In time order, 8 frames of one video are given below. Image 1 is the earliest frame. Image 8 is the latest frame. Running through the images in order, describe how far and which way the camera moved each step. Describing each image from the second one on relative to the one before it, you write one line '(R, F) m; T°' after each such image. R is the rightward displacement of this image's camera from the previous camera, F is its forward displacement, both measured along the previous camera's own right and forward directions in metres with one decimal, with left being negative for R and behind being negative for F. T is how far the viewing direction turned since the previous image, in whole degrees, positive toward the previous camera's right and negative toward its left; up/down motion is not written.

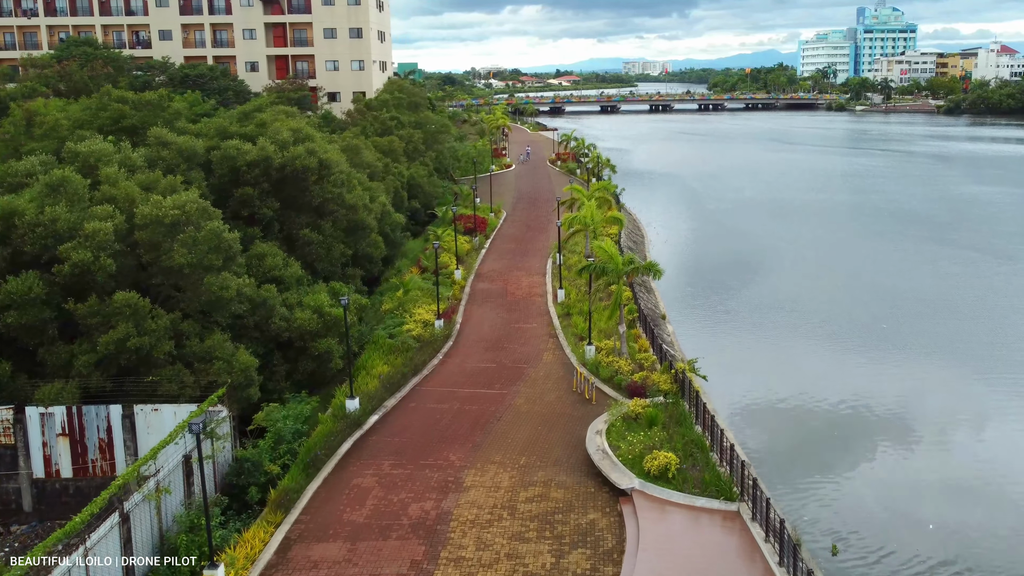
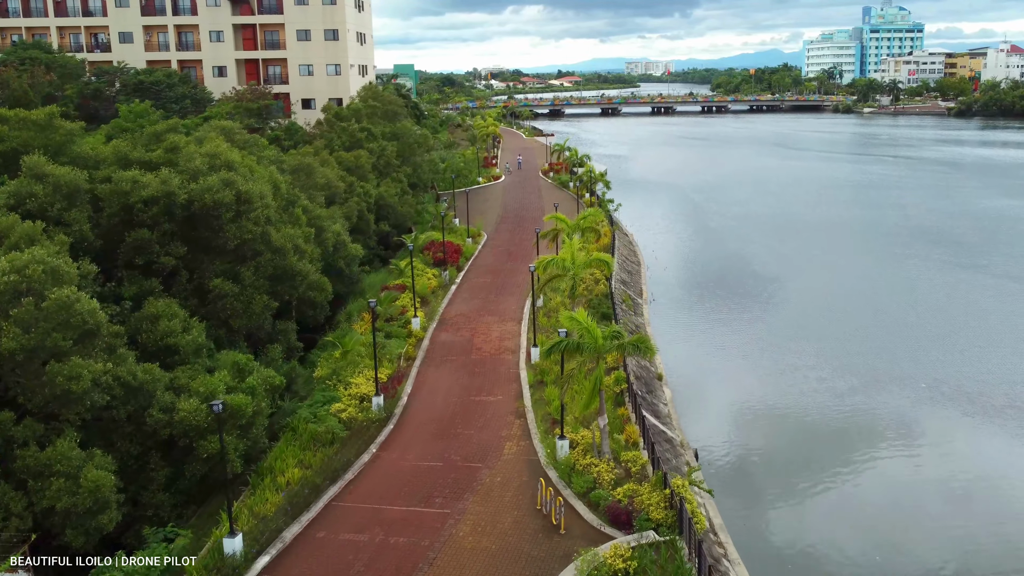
(+1.0, +5.5) m; 0°
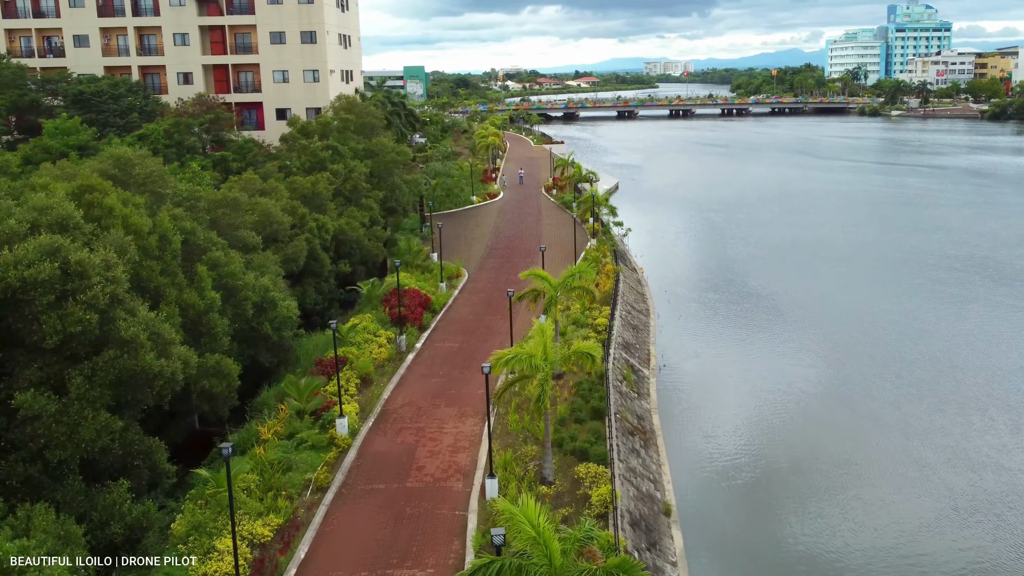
(+1.3, +7.5) m; -1°
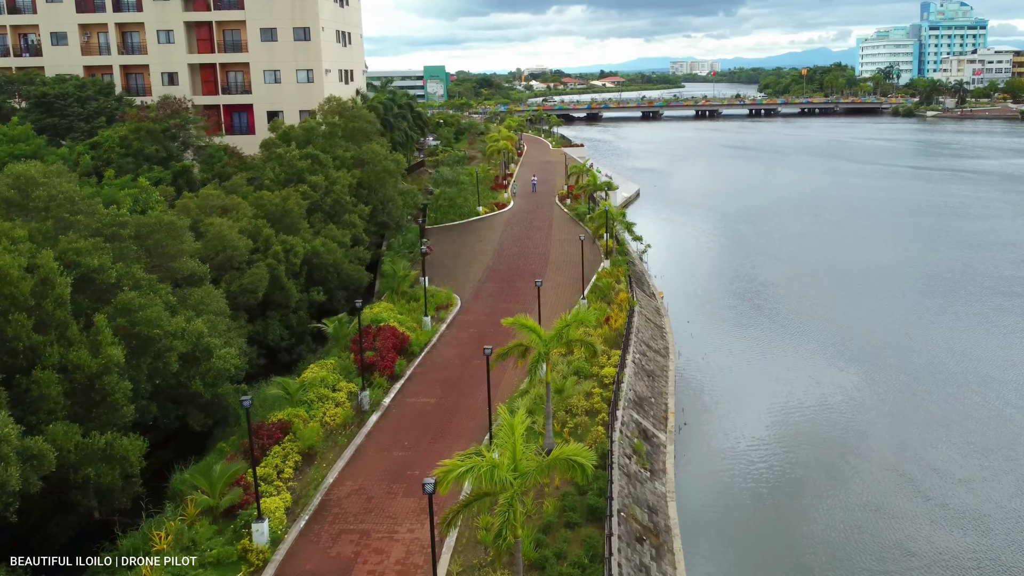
(+0.9, +5.2) m; -1°
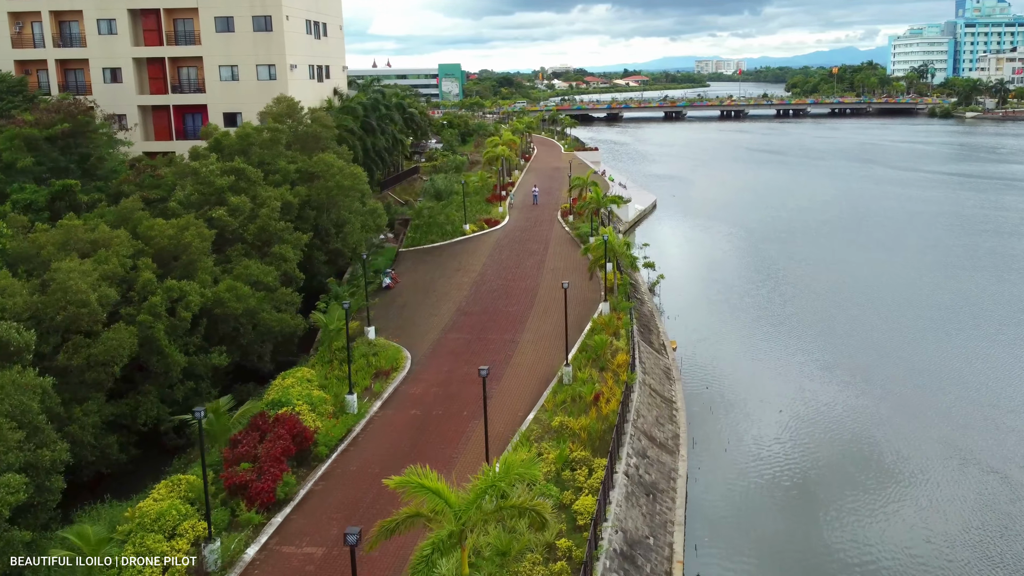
(+1.6, +8.2) m; -1°
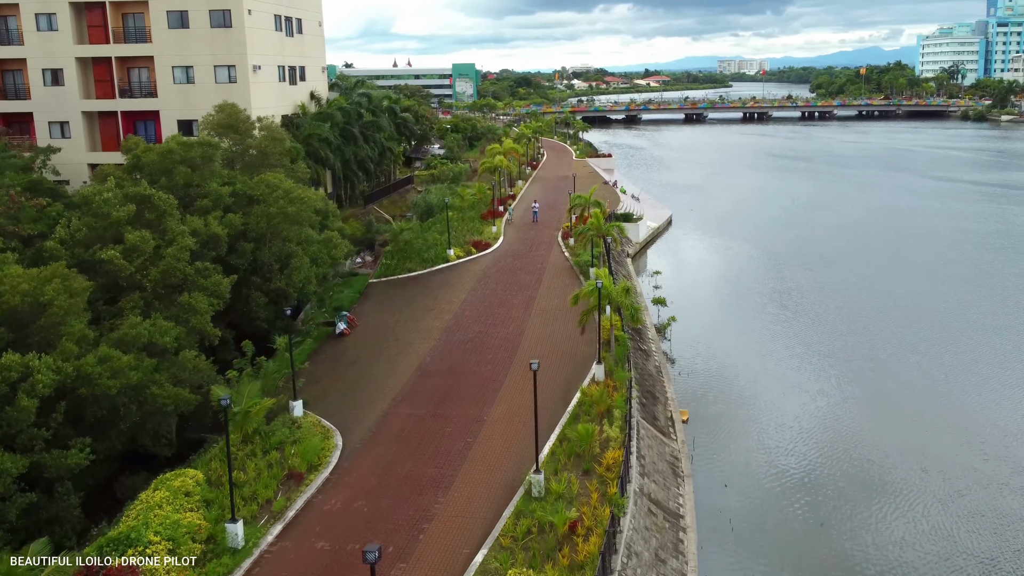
(+1.3, +6.5) m; -1°
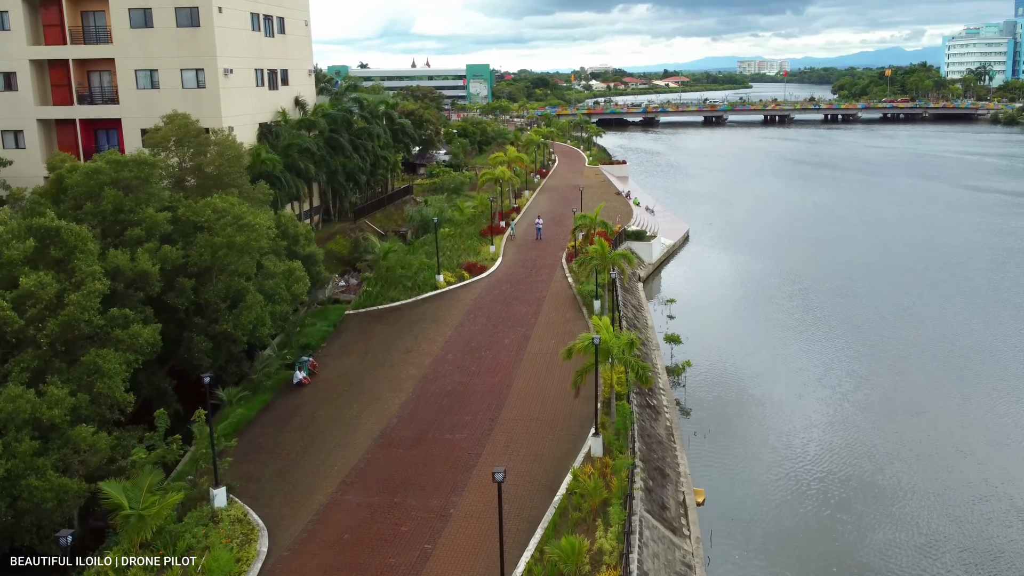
(+0.8, +4.6) m; -1°
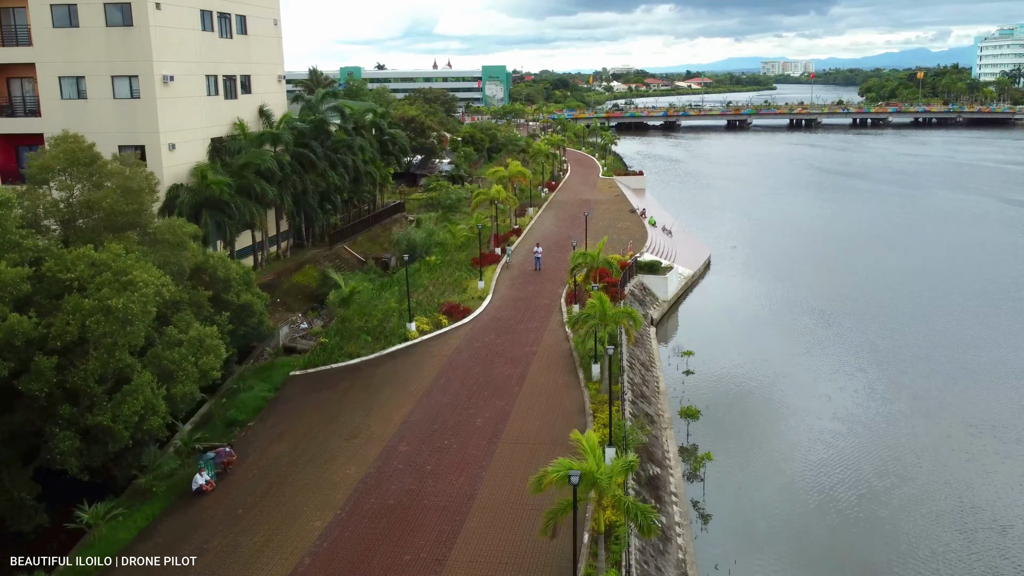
(+1.1, +6.4) m; -1°
